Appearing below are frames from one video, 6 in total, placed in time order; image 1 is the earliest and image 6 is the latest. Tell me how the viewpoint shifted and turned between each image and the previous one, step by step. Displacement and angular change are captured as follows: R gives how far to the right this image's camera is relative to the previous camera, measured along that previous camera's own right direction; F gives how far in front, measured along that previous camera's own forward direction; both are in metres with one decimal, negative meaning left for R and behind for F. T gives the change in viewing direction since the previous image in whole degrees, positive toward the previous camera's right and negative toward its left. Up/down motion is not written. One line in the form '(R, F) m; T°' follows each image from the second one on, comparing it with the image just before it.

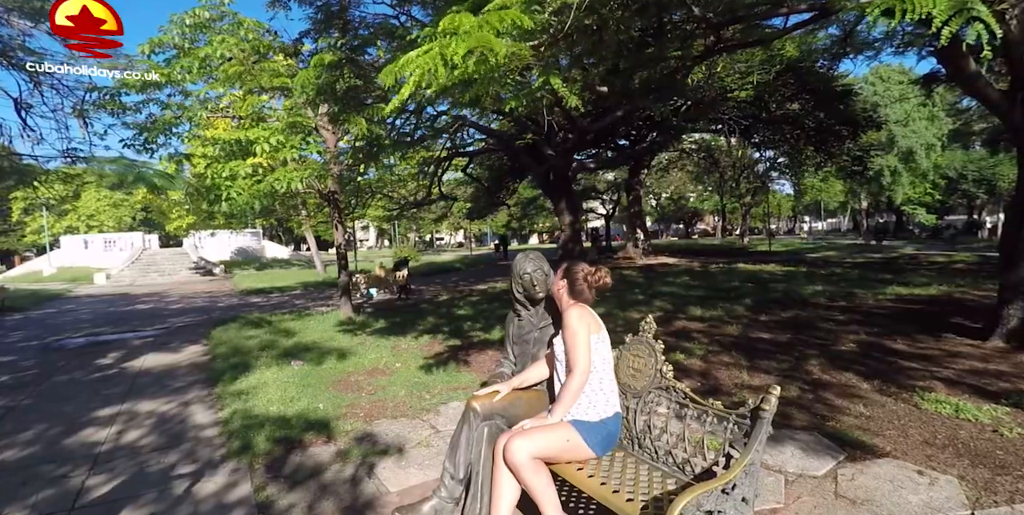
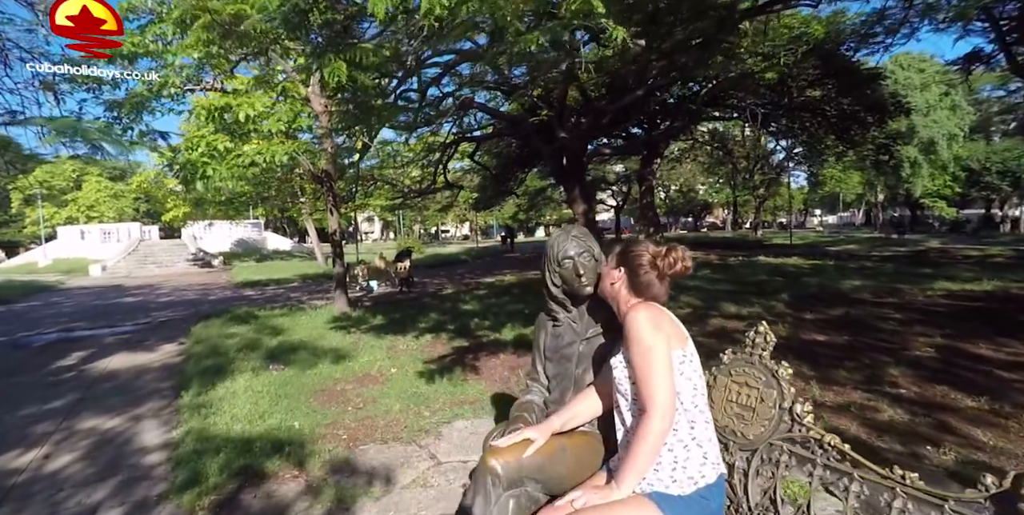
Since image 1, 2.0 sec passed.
(-0.1, +0.9) m; 0°
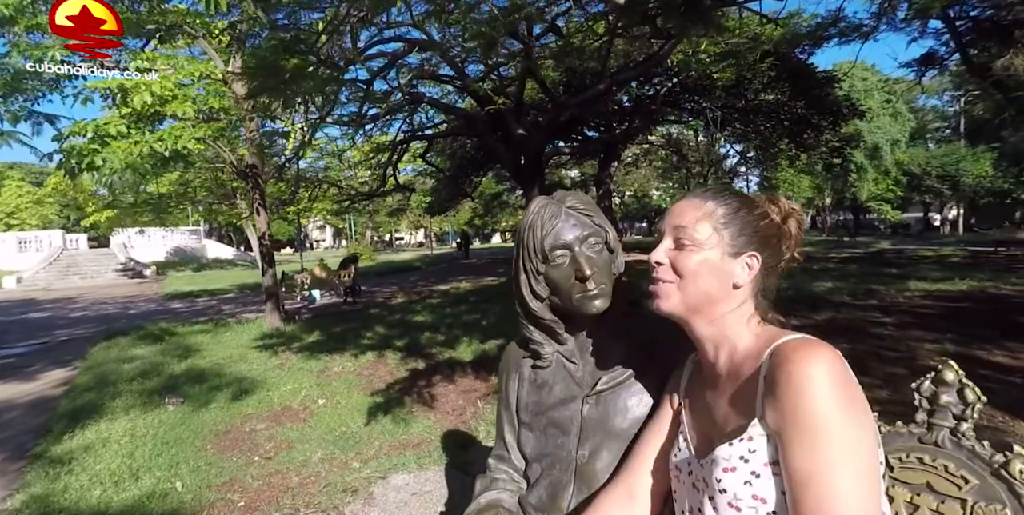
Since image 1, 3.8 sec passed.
(0.0, +0.9) m; +5°
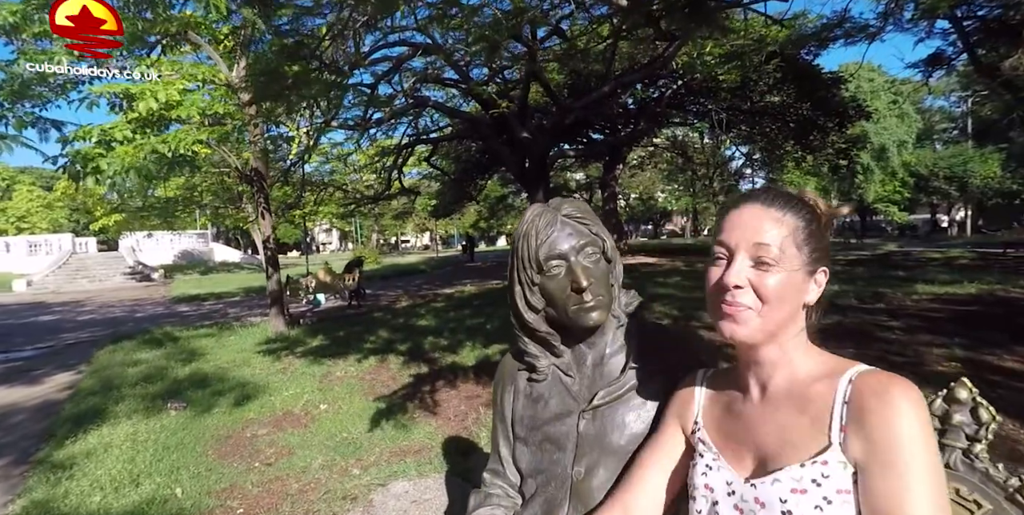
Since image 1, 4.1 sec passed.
(0.0, 0.0) m; -1°
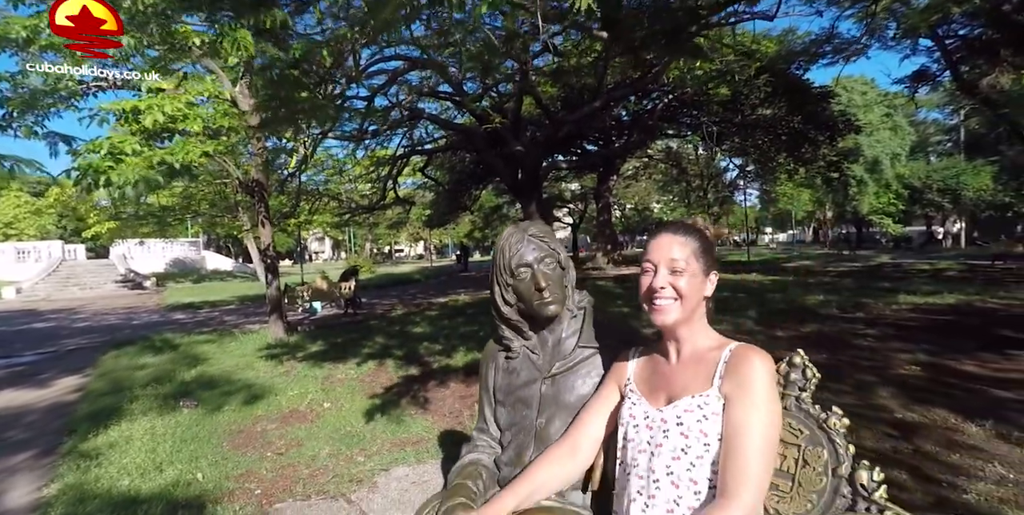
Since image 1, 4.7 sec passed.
(+0.1, -0.3) m; 0°
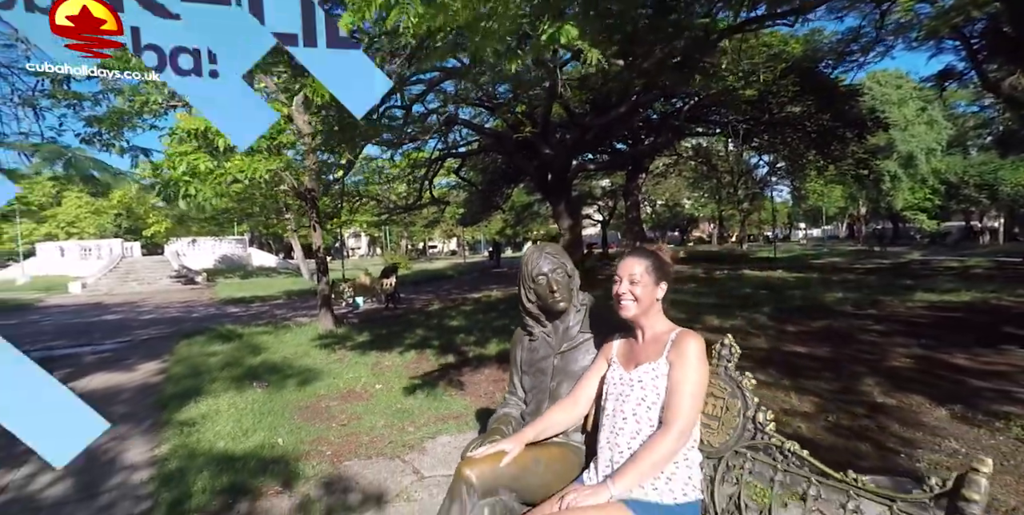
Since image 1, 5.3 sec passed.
(0.0, -0.6) m; -3°
